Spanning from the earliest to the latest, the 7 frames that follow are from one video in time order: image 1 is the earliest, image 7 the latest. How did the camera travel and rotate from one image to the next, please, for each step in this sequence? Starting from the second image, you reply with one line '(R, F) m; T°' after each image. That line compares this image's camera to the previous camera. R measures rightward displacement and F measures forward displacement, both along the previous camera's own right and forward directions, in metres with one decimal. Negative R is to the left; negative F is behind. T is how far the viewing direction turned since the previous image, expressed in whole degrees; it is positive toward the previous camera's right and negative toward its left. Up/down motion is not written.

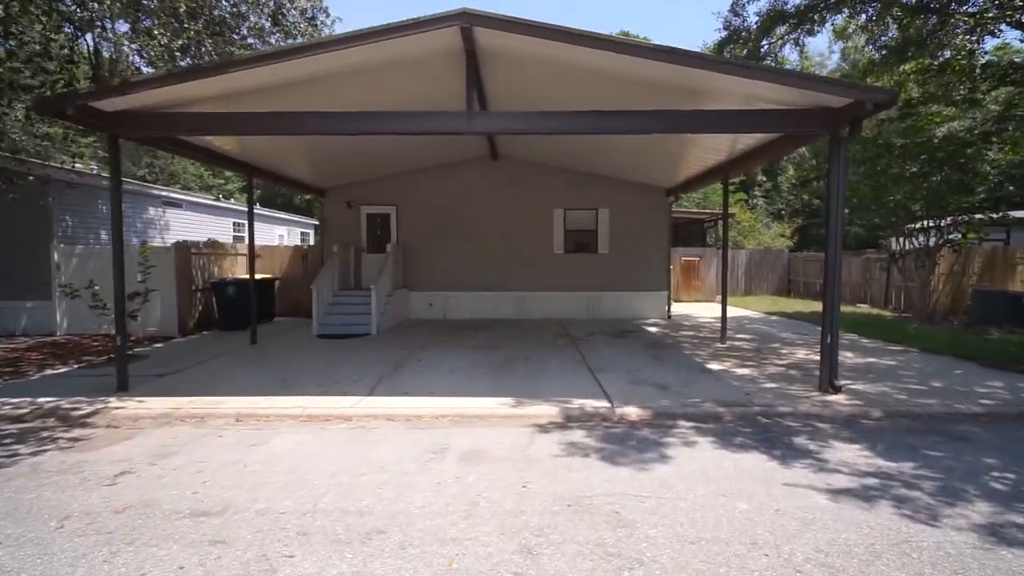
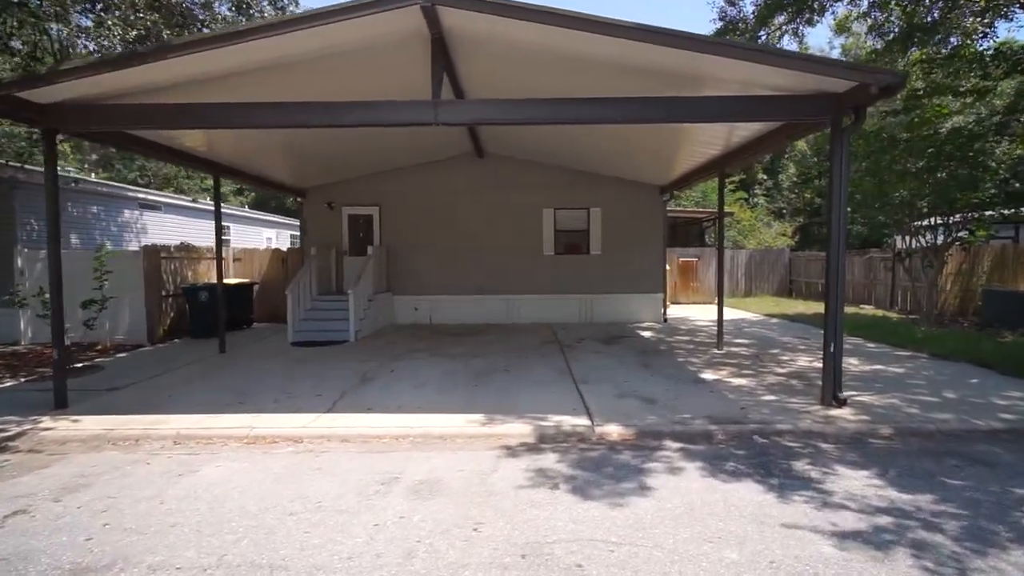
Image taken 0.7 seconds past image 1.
(+0.3, +0.5) m; 0°
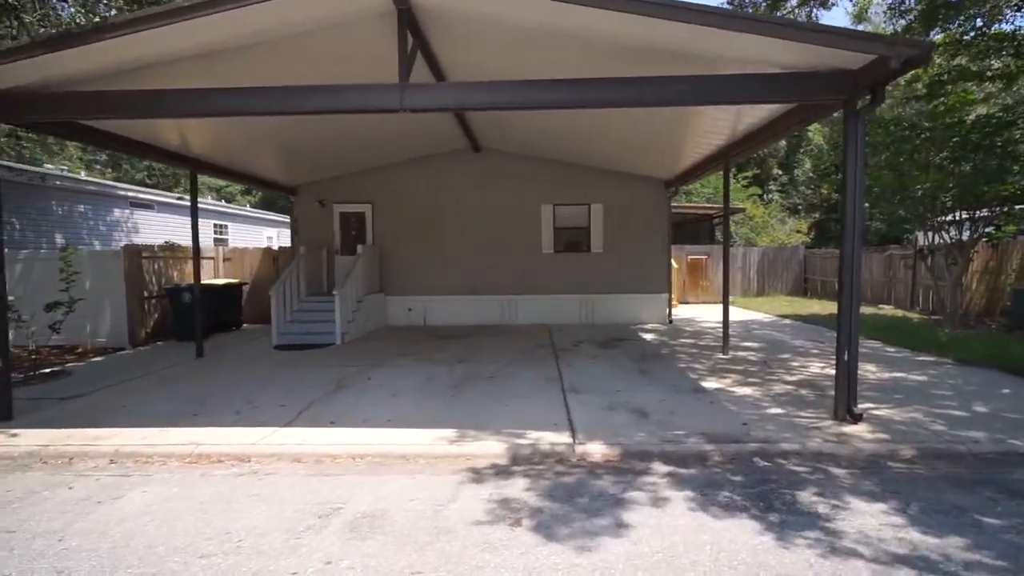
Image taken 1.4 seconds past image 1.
(+0.3, +0.5) m; -1°
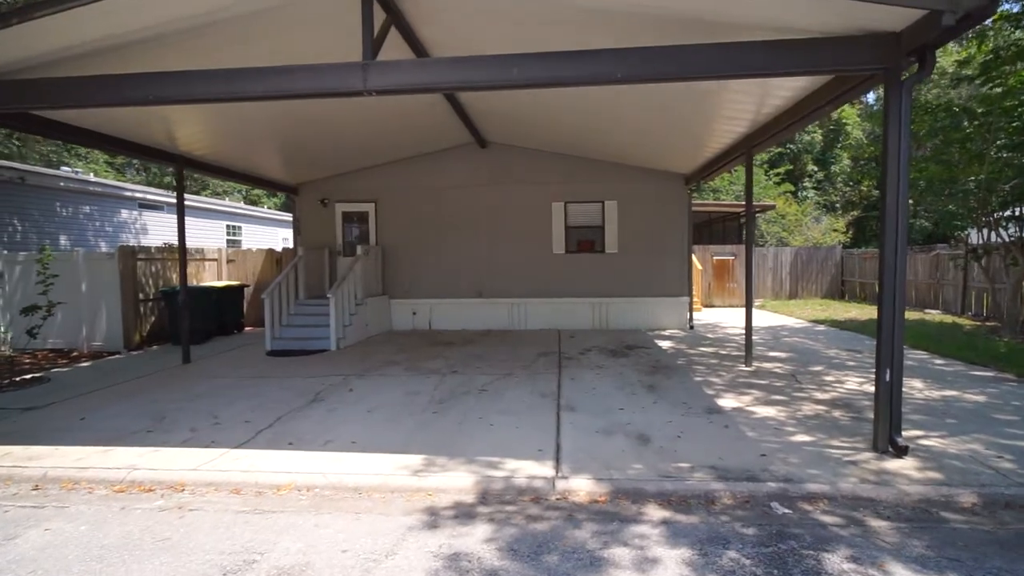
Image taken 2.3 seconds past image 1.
(+0.4, +0.6) m; -3°
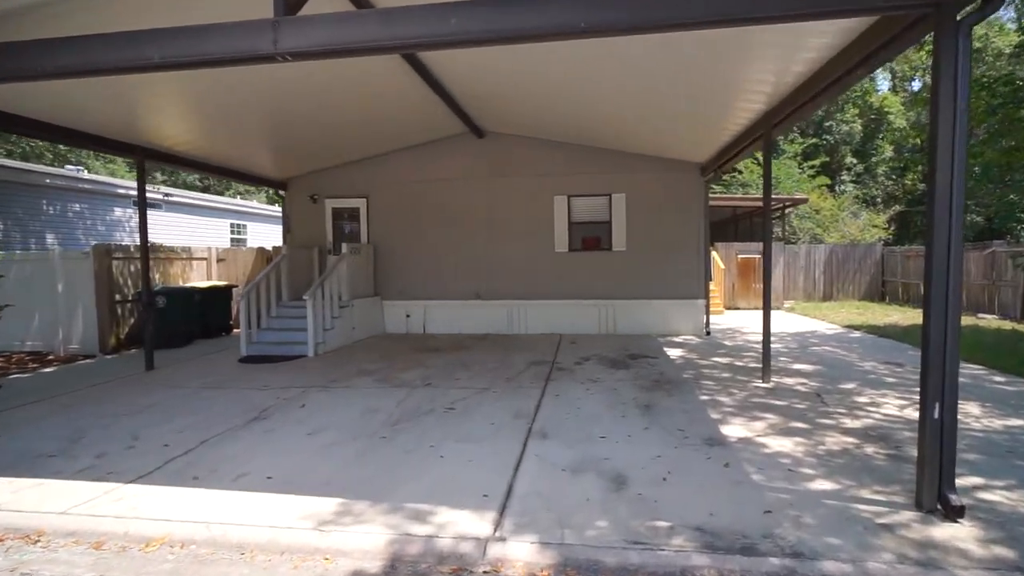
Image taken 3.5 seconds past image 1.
(+0.6, +0.8) m; -3°
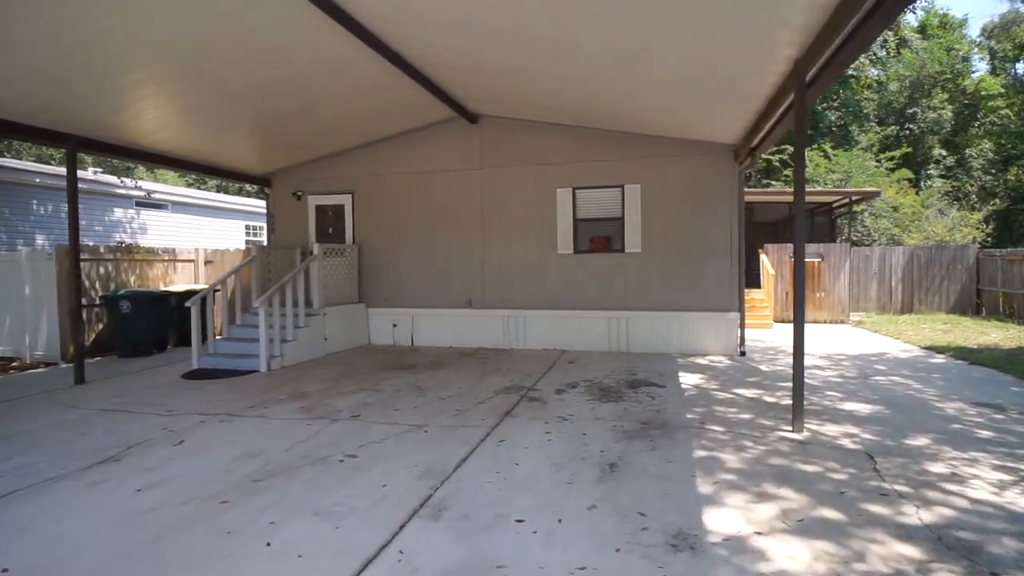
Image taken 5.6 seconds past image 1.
(+1.0, +1.4) m; -6°
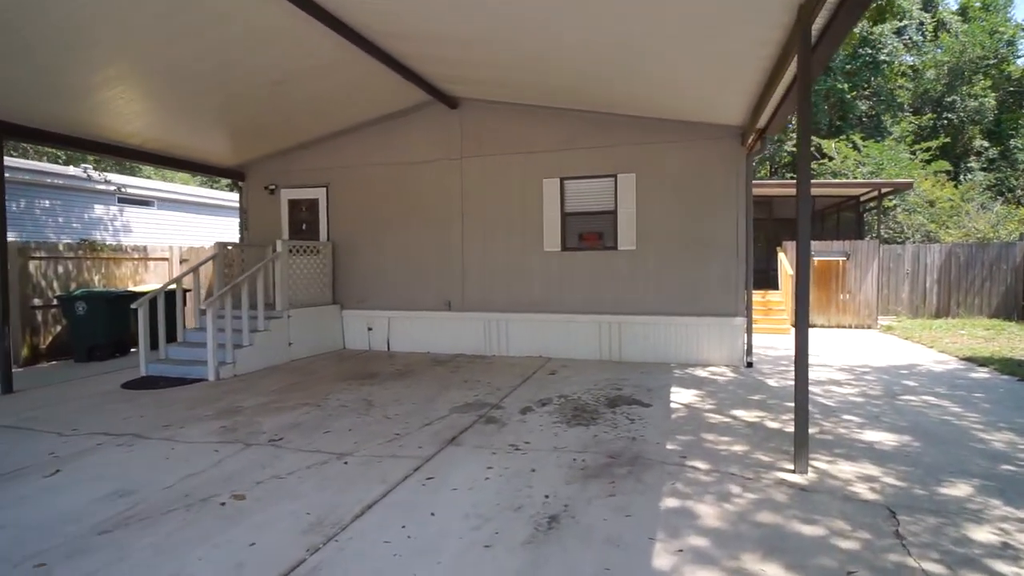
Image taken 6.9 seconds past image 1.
(+0.6, +0.8) m; -3°
